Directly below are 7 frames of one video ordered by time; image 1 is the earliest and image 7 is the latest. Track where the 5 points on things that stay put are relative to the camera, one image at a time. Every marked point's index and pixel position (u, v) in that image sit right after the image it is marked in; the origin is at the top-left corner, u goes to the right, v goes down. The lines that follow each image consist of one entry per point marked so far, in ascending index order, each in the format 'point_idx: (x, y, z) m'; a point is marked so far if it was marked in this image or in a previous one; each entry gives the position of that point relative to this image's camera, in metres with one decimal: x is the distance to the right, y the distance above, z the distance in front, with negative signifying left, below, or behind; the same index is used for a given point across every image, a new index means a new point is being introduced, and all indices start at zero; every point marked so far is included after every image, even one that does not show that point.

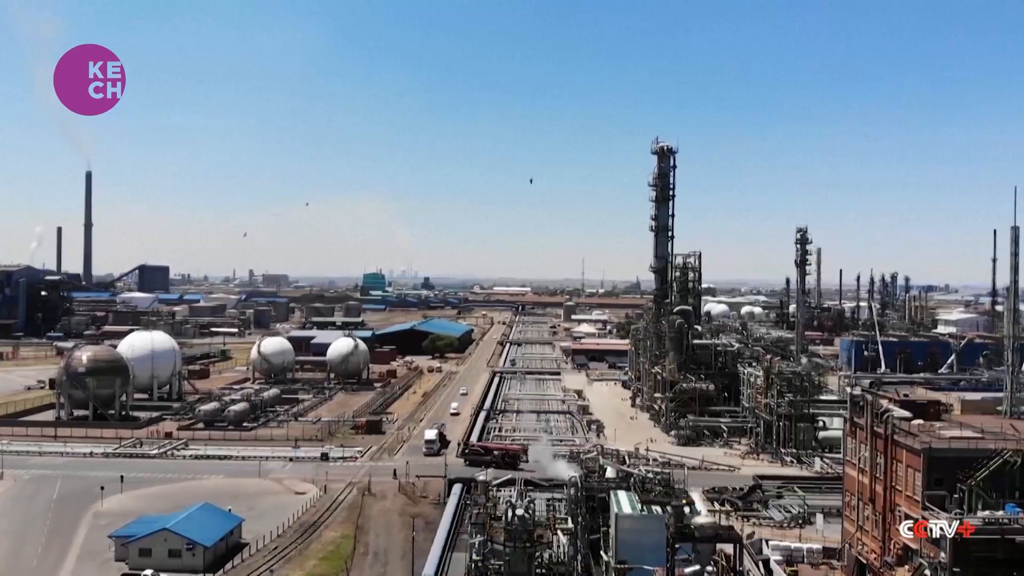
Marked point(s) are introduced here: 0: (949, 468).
0: (+7.9, -3.3, +18.8) m
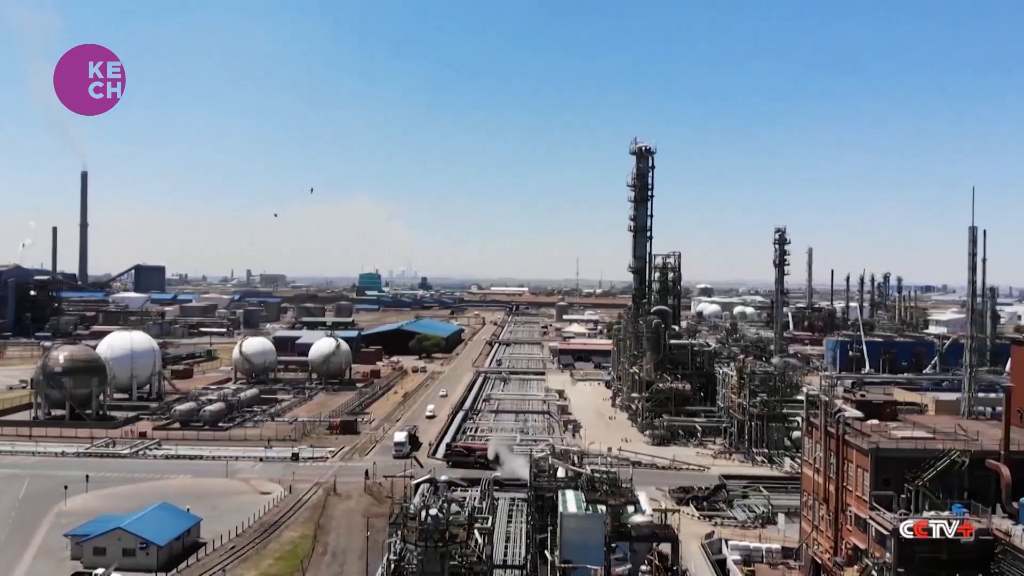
0: (+7.0, -3.3, +18.8) m
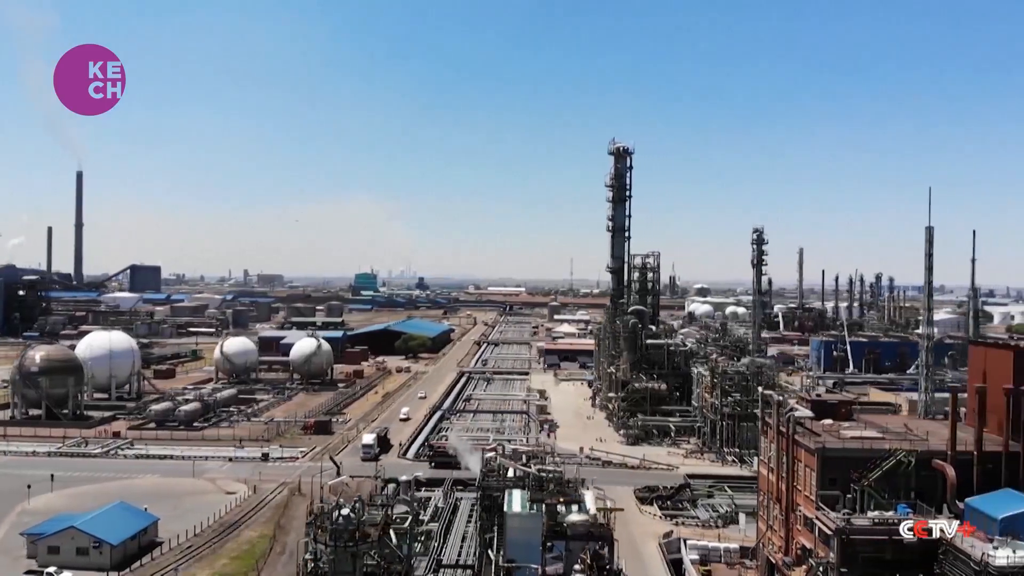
0: (+6.0, -3.3, +18.8) m
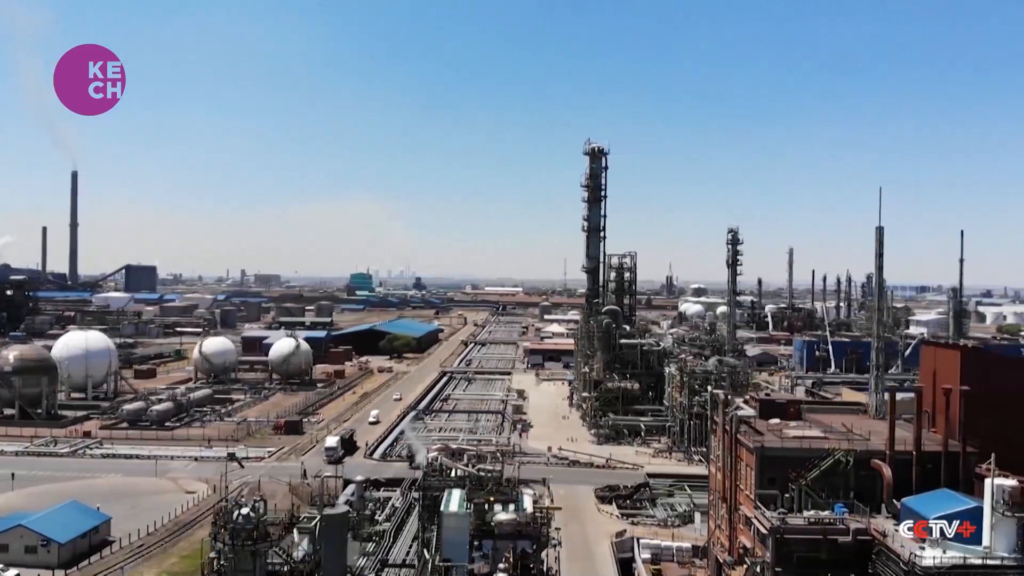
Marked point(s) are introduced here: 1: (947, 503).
0: (+4.9, -3.3, +18.8) m
1: (+7.2, -3.6, +17.1) m
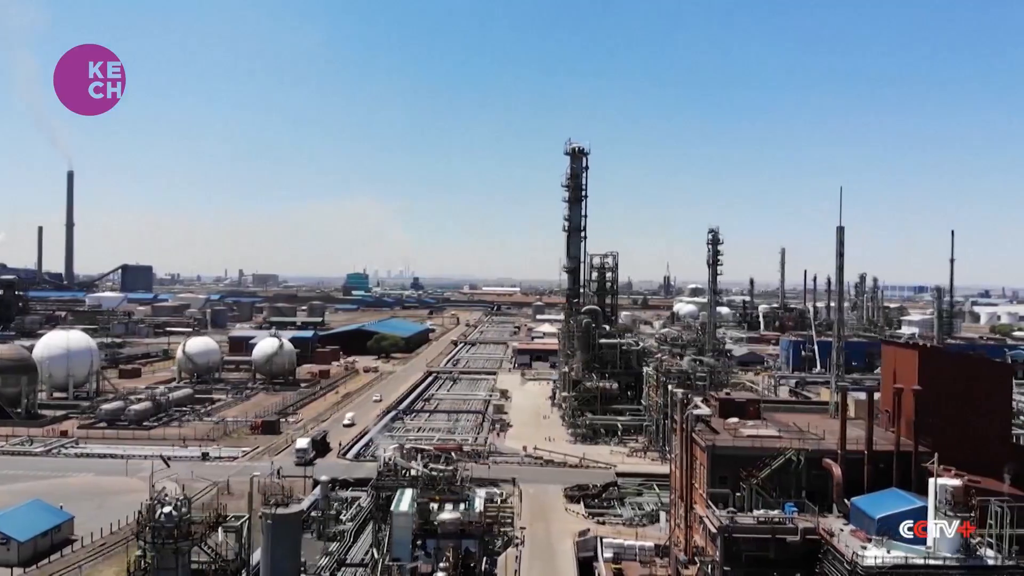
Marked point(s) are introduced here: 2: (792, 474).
0: (+4.1, -3.3, +18.9) m
1: (+6.4, -3.6, +17.1) m
2: (+5.1, -3.4, +18.7) m
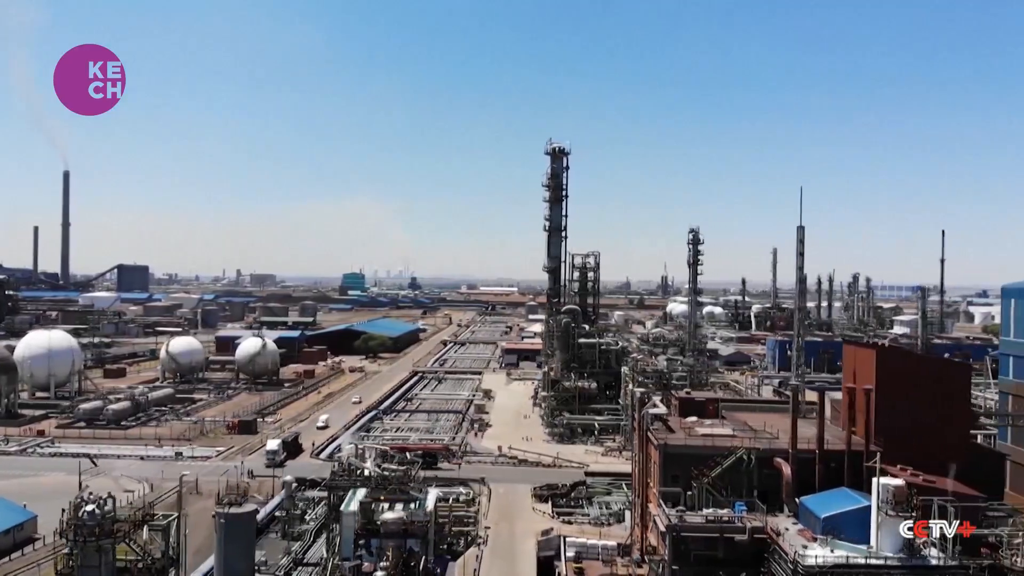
0: (+3.2, -3.3, +18.9) m
1: (+5.5, -3.6, +17.2) m
2: (+4.2, -3.4, +18.7) m
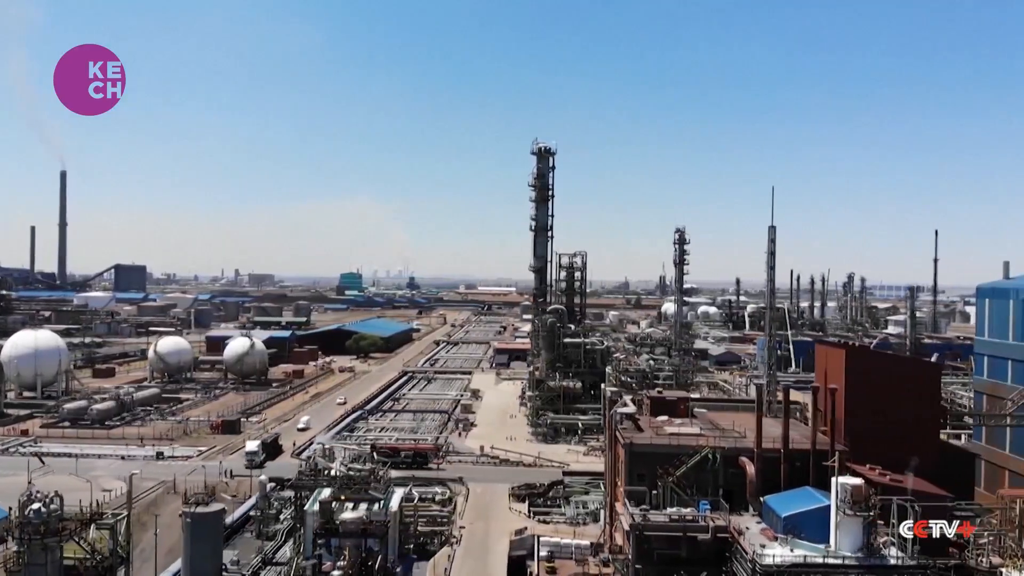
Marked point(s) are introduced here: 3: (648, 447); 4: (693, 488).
0: (+2.6, -3.2, +19.0) m
1: (+4.9, -3.6, +17.2) m
2: (+3.6, -3.4, +18.7) m
3: (+2.5, -3.0, +19.0) m
4: (+3.3, -3.6, +18.7) m
